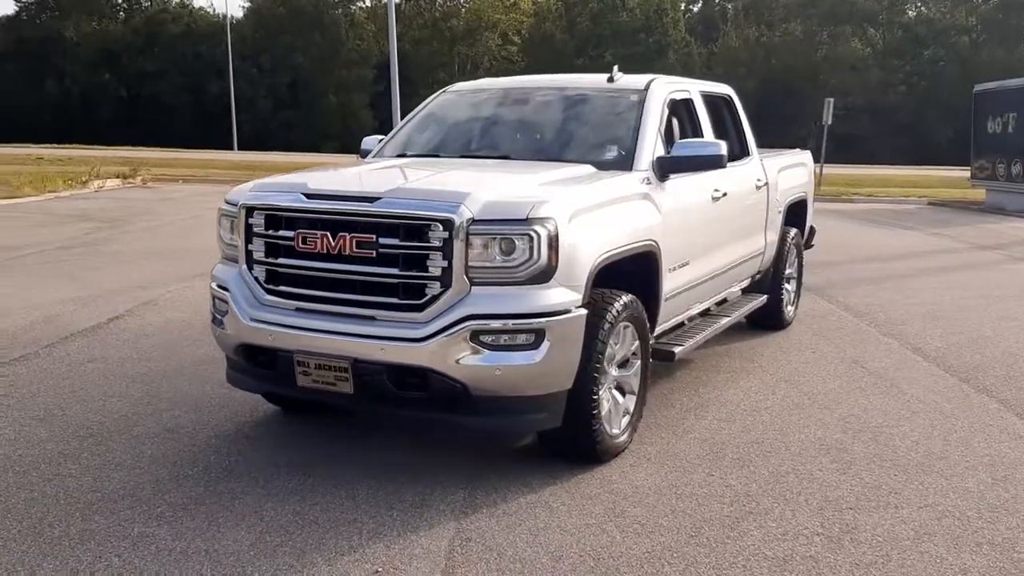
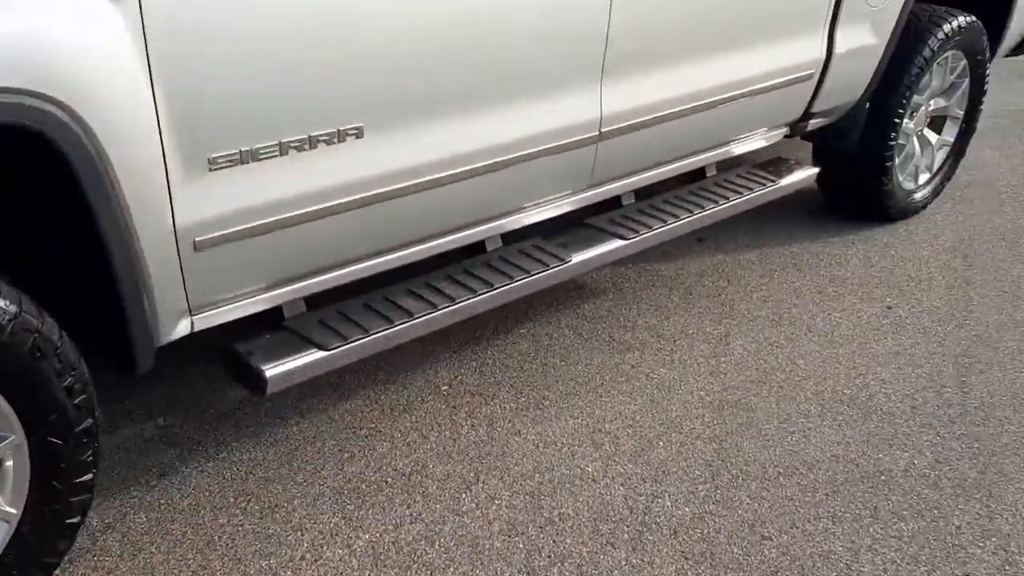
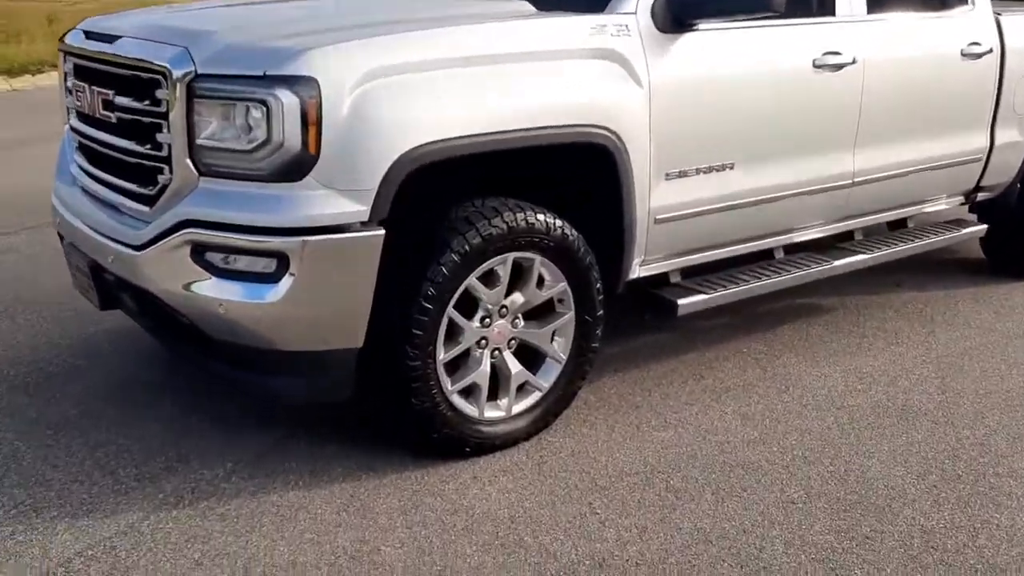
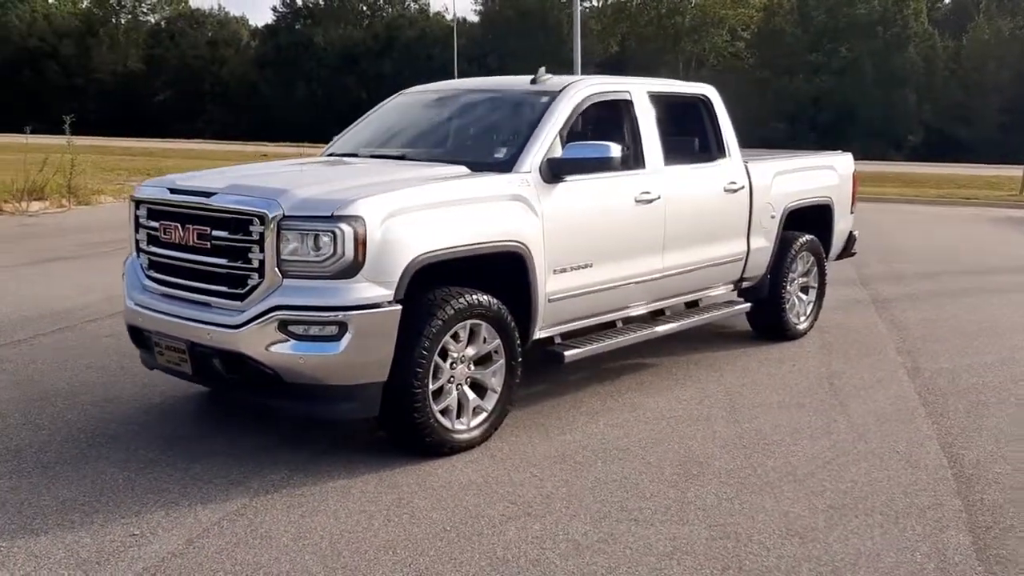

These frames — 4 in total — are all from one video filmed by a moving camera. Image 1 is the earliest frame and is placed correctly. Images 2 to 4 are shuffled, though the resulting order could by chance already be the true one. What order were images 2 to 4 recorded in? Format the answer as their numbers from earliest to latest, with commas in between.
4, 3, 2
